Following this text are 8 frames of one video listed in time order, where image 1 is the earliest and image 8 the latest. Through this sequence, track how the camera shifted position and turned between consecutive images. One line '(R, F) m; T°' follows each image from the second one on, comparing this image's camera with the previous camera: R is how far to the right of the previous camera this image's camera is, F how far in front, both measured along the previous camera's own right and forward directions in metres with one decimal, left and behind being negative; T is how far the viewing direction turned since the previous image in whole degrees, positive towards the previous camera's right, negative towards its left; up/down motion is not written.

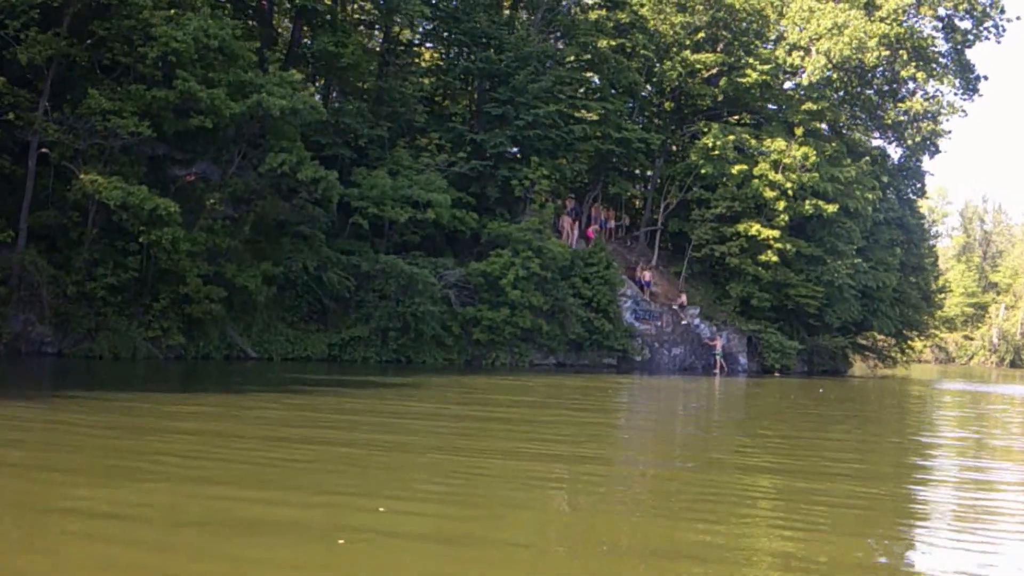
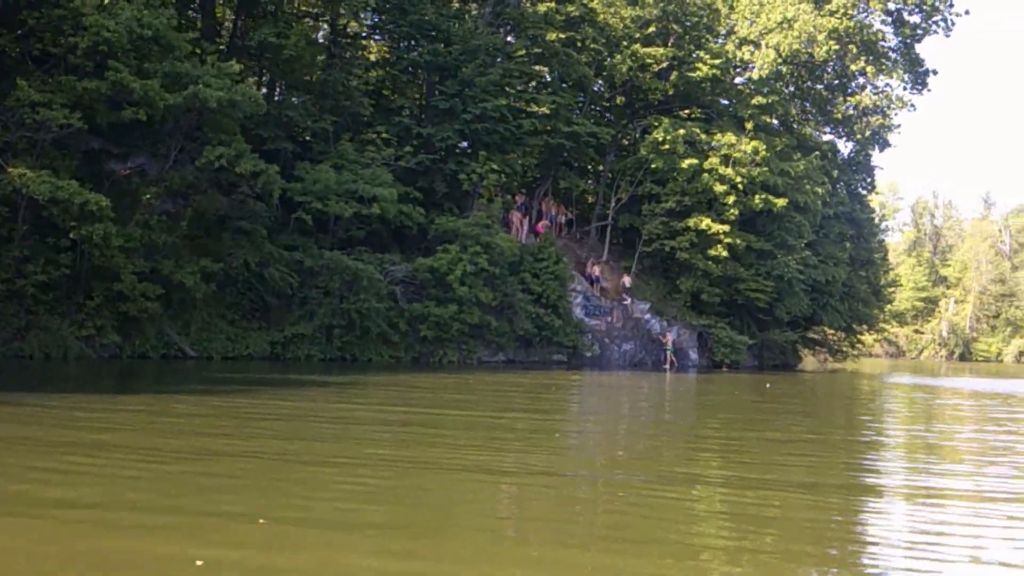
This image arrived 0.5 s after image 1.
(+0.2, +0.4) m; +2°
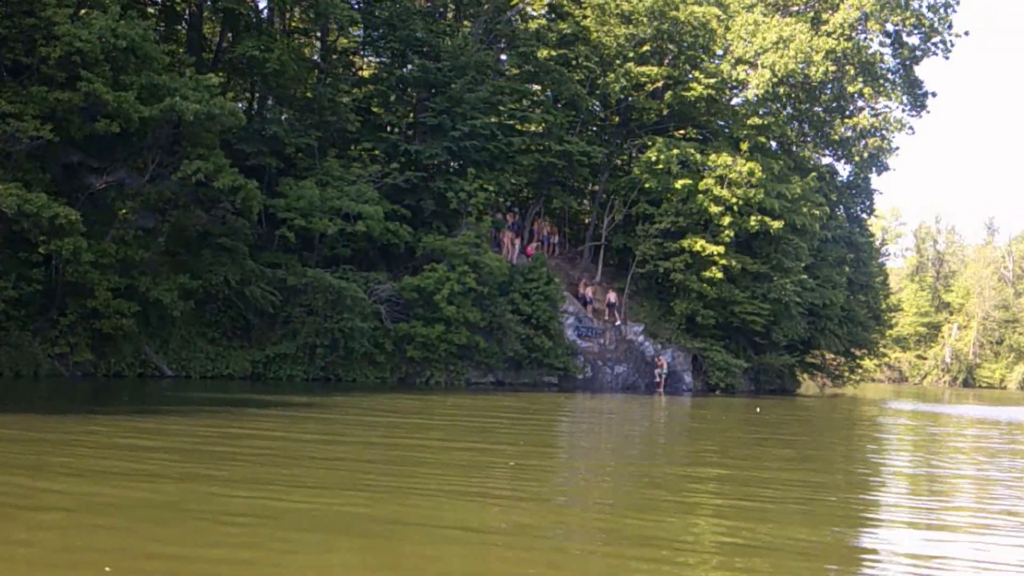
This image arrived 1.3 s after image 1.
(+0.3, +0.5) m; 0°
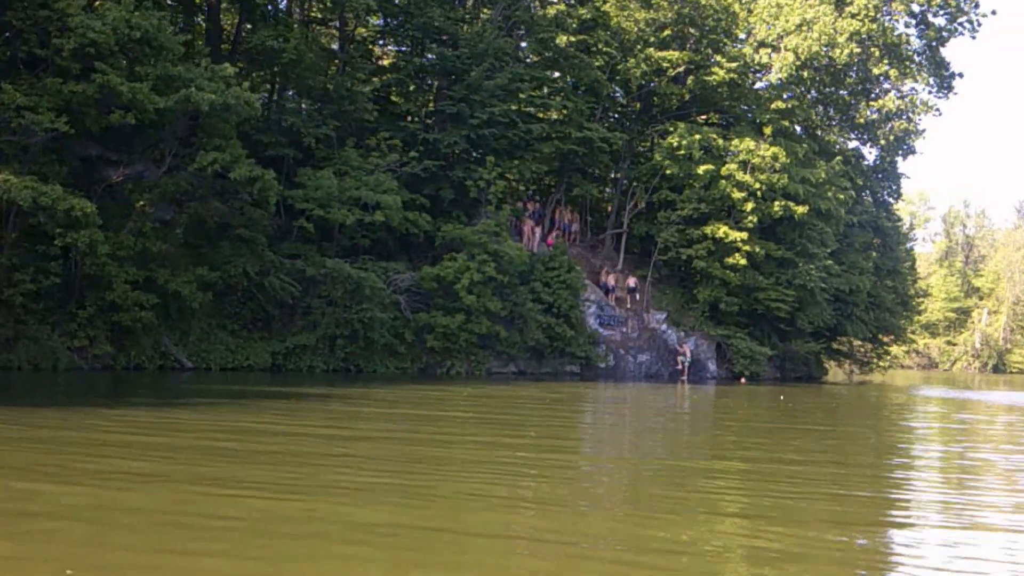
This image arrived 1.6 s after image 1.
(+0.1, +0.2) m; -1°
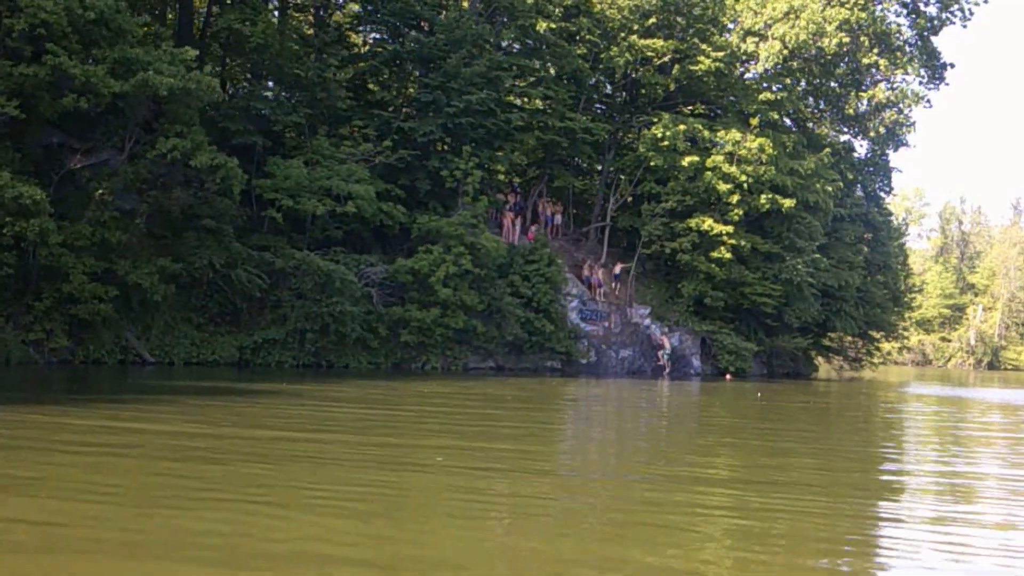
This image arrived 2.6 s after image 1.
(+0.4, +0.7) m; 0°
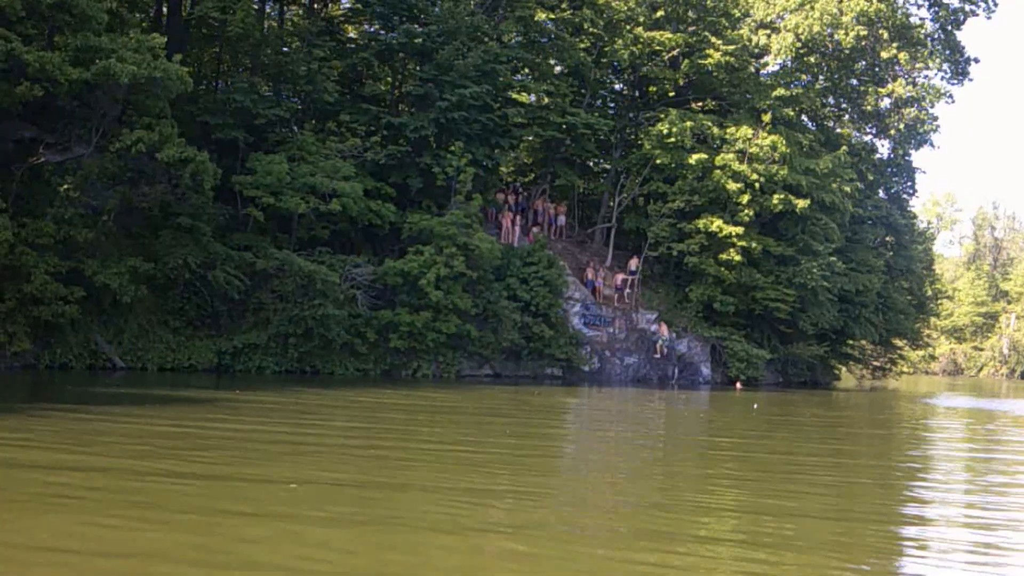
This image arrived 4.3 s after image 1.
(+0.7, +1.1) m; -2°
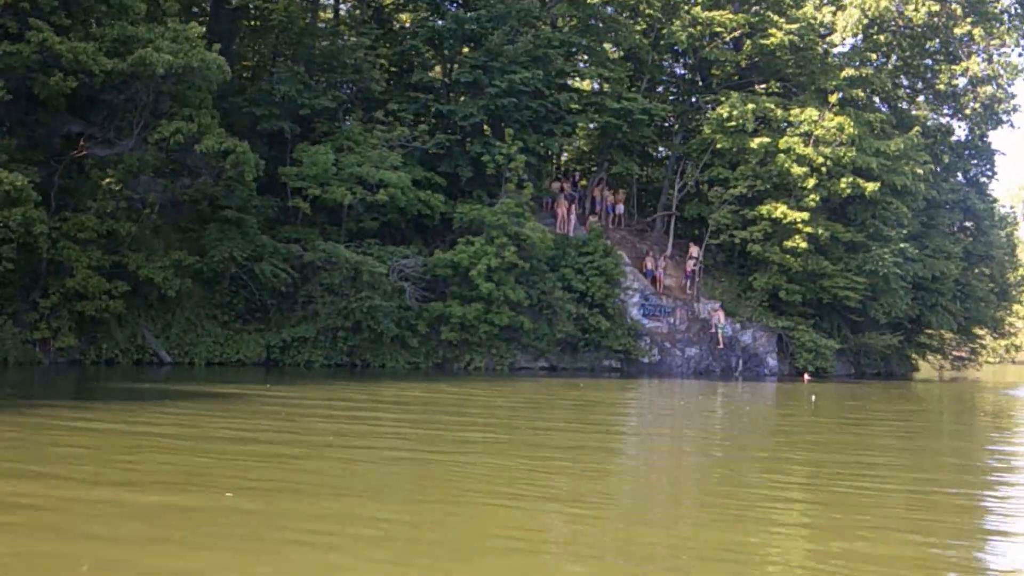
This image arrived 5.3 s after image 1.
(+0.4, +0.6) m; -4°
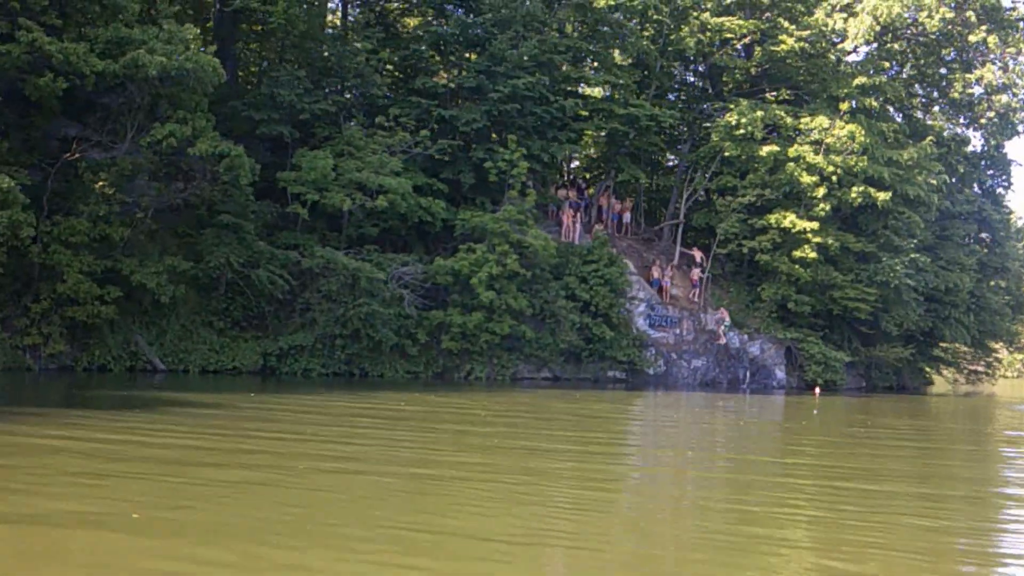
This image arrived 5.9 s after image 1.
(+0.3, +0.4) m; -1°
